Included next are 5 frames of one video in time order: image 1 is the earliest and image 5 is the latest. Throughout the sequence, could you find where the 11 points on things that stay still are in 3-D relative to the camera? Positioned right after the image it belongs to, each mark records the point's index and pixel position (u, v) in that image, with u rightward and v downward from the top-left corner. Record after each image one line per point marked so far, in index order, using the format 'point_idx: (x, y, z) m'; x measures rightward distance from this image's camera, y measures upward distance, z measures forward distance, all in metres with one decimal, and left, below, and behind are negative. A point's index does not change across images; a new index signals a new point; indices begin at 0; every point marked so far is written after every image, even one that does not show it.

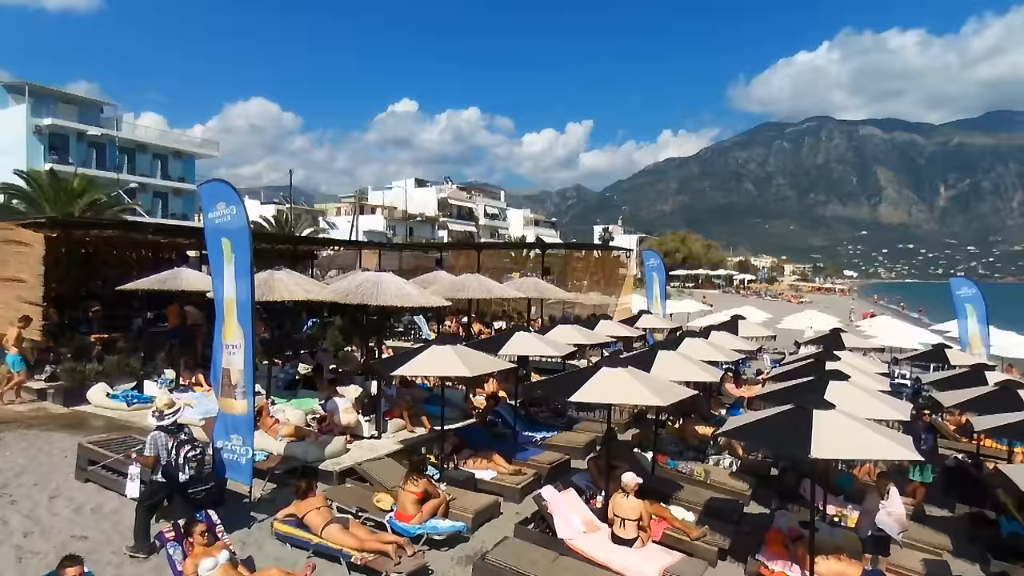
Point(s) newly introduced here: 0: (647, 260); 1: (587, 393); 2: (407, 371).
0: (+3.6, +0.7, +18.2) m
1: (+0.8, -1.1, +6.8) m
2: (-1.2, -0.9, +7.6) m
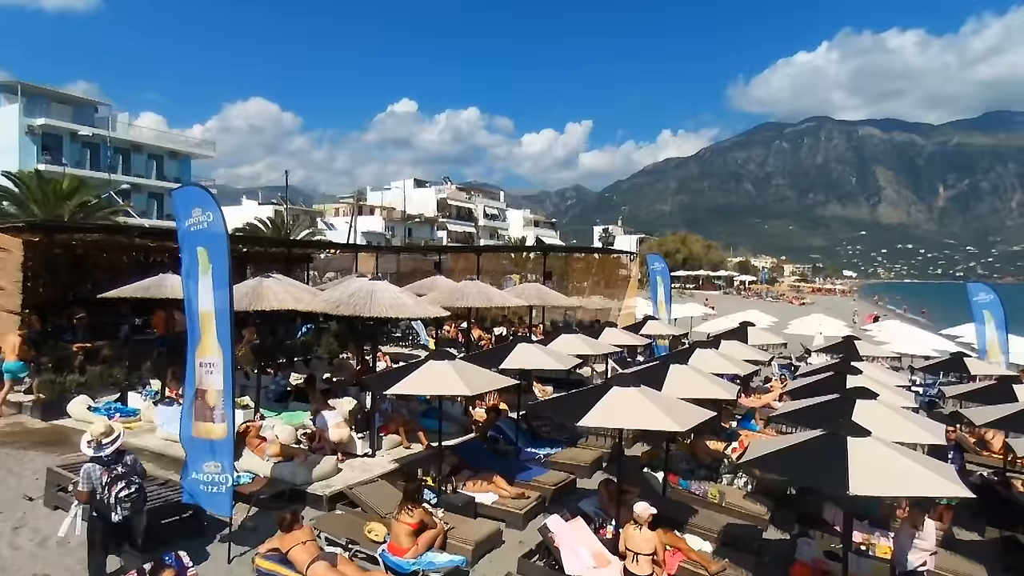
0: (+3.6, +0.6, +17.6) m
1: (+0.8, -1.2, +6.2) m
2: (-1.1, -1.1, +7.1) m
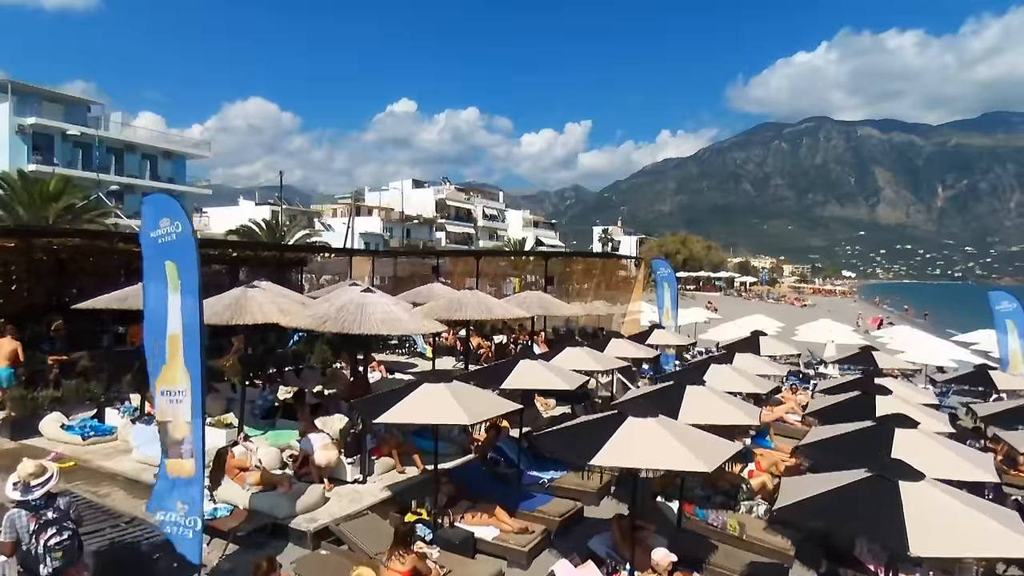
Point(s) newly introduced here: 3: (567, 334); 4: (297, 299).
0: (+3.6, +0.5, +17.0) m
1: (+0.8, -1.3, +5.6) m
2: (-1.1, -1.2, +6.5) m
3: (+1.4, -1.2, +17.6) m
4: (-3.0, -0.2, +9.7) m
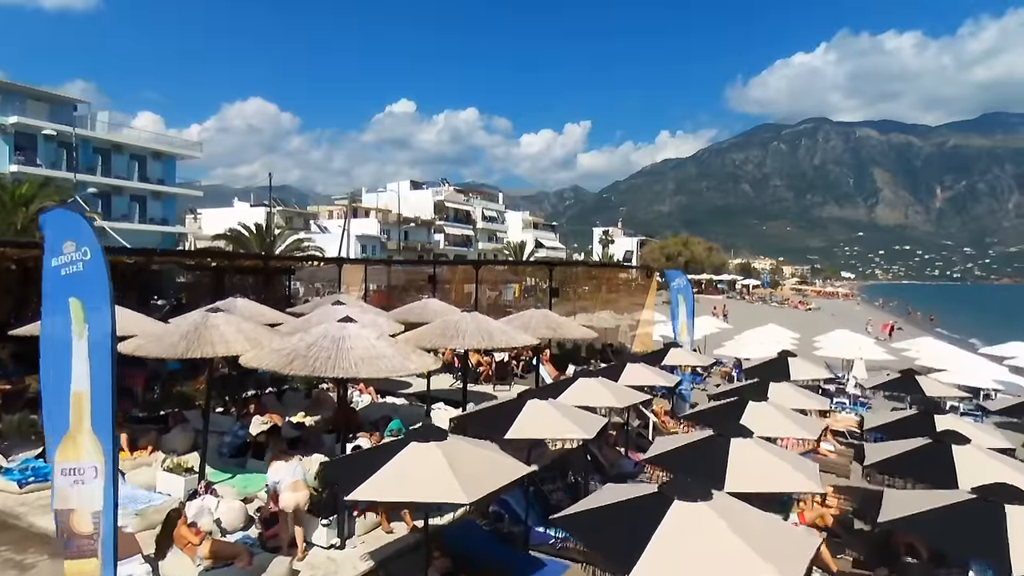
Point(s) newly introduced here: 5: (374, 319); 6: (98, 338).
0: (+3.6, +0.2, +15.7) m
1: (+0.9, -1.6, +4.3) m
2: (-1.1, -1.5, +5.2) m
3: (+1.4, -1.5, +16.3) m
4: (-3.0, -0.5, +8.4) m
5: (-2.0, -0.5, +10.2) m
6: (-2.5, -0.3, +4.1) m
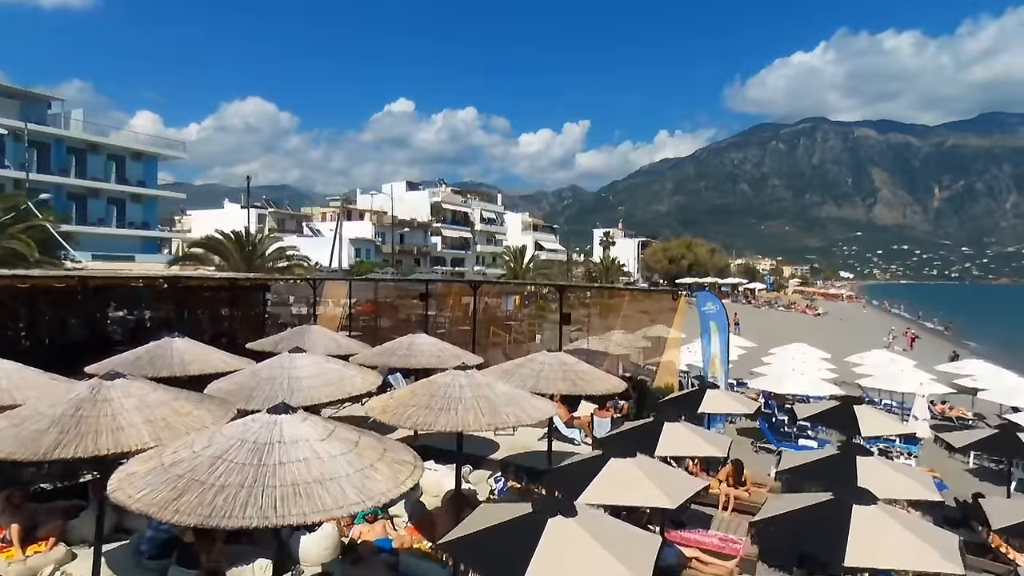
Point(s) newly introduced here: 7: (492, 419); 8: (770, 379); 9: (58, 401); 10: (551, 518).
0: (+3.7, -0.3, +13.5) m
1: (+1.0, -2.1, +2.1) m
2: (-1.0, -2.0, +2.9) m
3: (+1.5, -2.0, +14.1) m
4: (-2.9, -1.0, +6.1) m
5: (-2.0, -1.0, +7.9) m
6: (-2.4, -0.8, +1.9) m
7: (-0.2, -1.2, +6.4) m
8: (+5.8, -2.0, +15.6) m
9: (-3.7, -0.9, +5.6) m
10: (+0.3, -1.7, +5.4) m
